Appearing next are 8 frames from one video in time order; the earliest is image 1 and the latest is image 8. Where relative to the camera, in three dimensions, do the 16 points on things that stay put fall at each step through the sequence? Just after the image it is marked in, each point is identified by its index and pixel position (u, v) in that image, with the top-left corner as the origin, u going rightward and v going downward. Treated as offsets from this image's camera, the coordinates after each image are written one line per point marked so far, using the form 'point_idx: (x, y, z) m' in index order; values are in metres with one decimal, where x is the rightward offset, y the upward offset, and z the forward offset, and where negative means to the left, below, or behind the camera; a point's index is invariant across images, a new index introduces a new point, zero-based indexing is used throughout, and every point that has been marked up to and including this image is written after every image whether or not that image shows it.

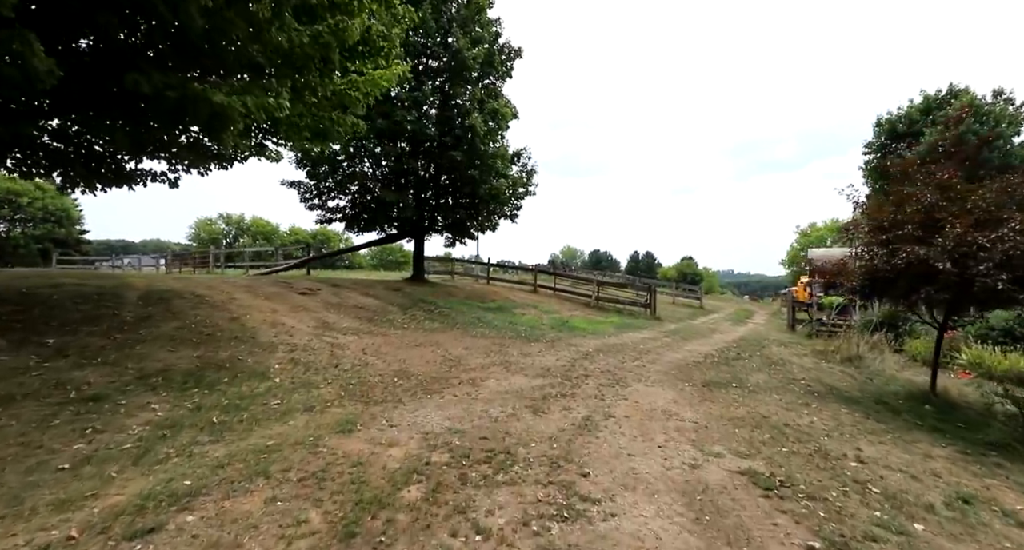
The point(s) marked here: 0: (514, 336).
0: (+0.1, -1.7, +12.1) m
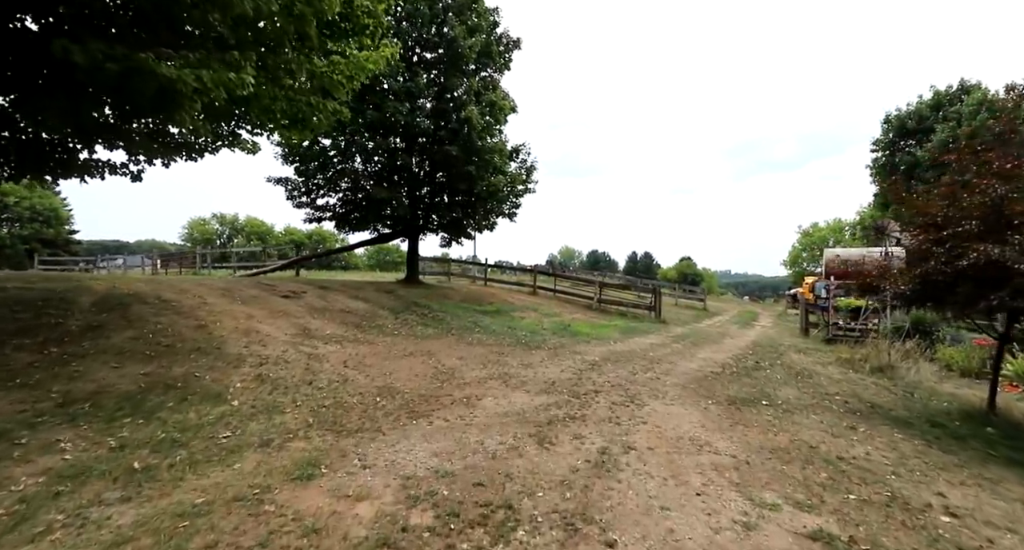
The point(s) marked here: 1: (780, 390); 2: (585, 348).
0: (0.0, -1.8, +11.2) m
1: (+4.5, -1.9, +7.4) m
2: (+1.8, -1.9, +11.1) m
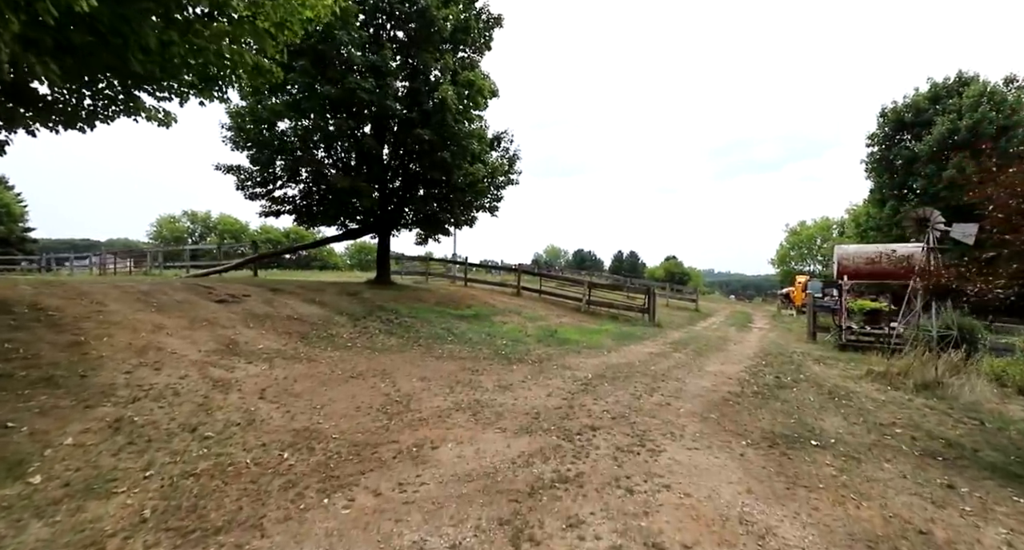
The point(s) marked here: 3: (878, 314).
0: (-0.5, -1.8, +9.5) m
1: (+4.2, -1.9, +5.9) m
2: (+1.4, -1.9, +9.5) m
3: (+11.0, -1.2, +13.3) m
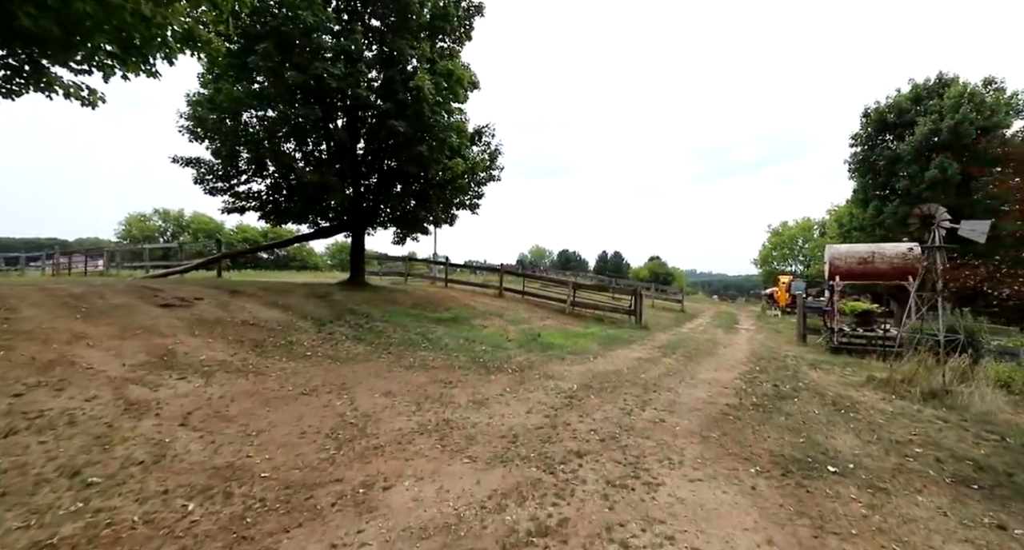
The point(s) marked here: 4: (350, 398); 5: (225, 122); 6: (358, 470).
0: (-0.9, -1.8, +8.7) m
1: (+3.9, -1.9, +5.3) m
2: (+0.9, -1.9, +8.8) m
3: (+10.5, -1.2, +12.9) m
4: (-2.2, -1.7, +6.0) m
5: (-9.1, +4.9, +14.0) m
6: (-1.4, -1.8, +4.0) m
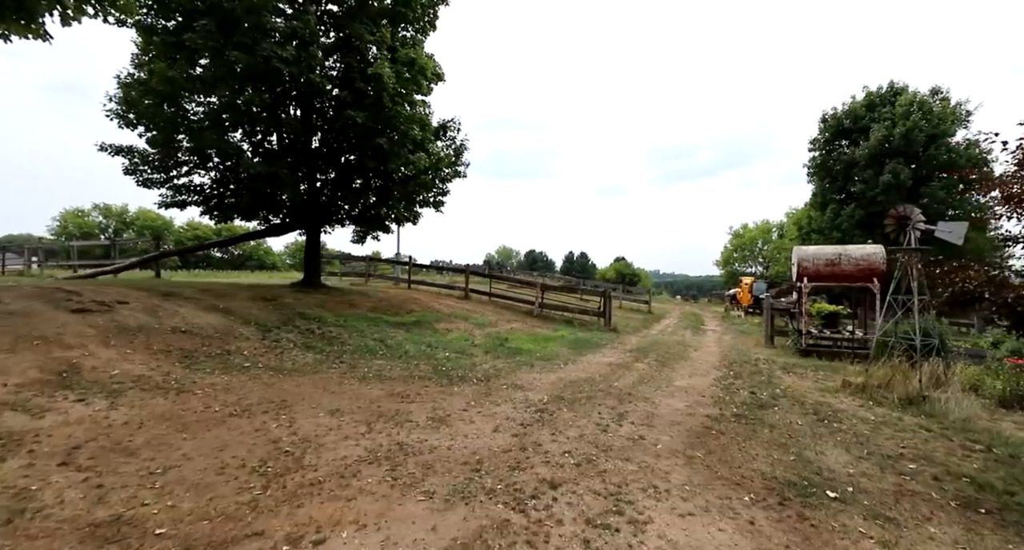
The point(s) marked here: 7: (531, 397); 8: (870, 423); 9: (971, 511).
0: (-1.5, -1.8, +8.0) m
1: (+3.5, -2.0, +4.9) m
2: (+0.3, -1.9, +8.2) m
3: (+9.5, -1.2, +13.0) m
4: (-2.6, -1.7, +5.2) m
5: (-10.1, +4.9, +12.7) m
6: (-1.7, -1.8, +3.3) m
7: (+0.3, -1.9, +6.9) m
8: (+5.0, -2.0, +6.1) m
9: (+3.9, -2.0, +3.8) m
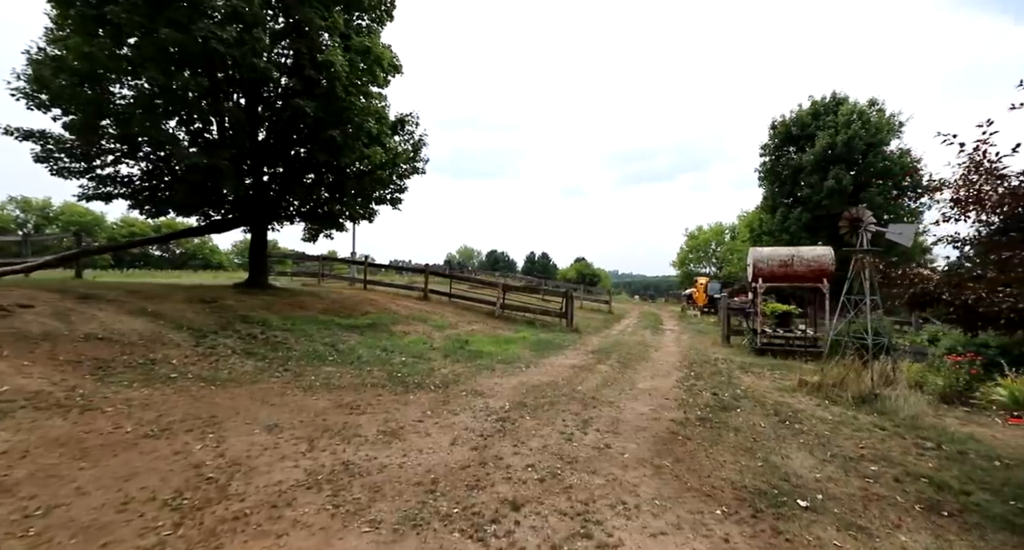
0: (-2.2, -1.8, +7.5) m
1: (+3.0, -2.0, +4.8) m
2: (-0.4, -1.9, +7.8) m
3: (+8.4, -1.3, +13.4) m
4: (-3.0, -1.7, +4.5) m
5: (-11.1, +4.9, +11.4) m
6: (-2.0, -1.8, +2.7) m
7: (-0.3, -1.9, +6.5) m
8: (+4.4, -2.1, +6.1) m
9: (+3.6, -2.0, +3.7) m
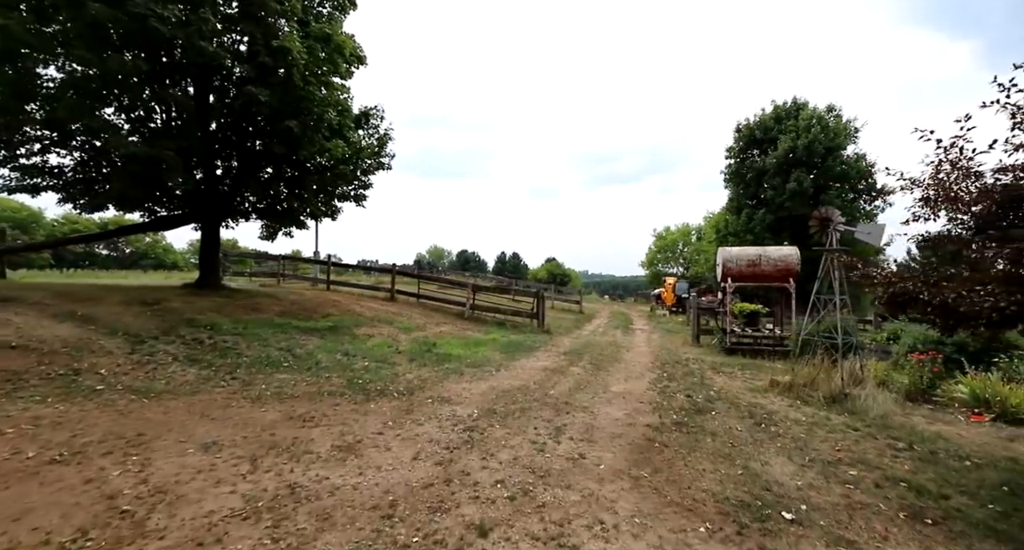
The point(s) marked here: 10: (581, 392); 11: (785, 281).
0: (-2.7, -1.8, +6.9) m
1: (+2.7, -2.0, +4.6) m
2: (-0.9, -1.9, +7.4) m
3: (+7.5, -1.2, +13.6) m
4: (-3.3, -1.7, +4.0) m
5: (-11.9, +4.9, +10.3) m
6: (-2.1, -1.8, +2.2) m
7: (-0.7, -1.9, +6.1) m
8: (+4.0, -2.0, +6.0) m
9: (+3.3, -2.0, +3.6) m
10: (+1.2, -2.0, +7.6) m
11: (+7.7, -0.2, +12.5) m
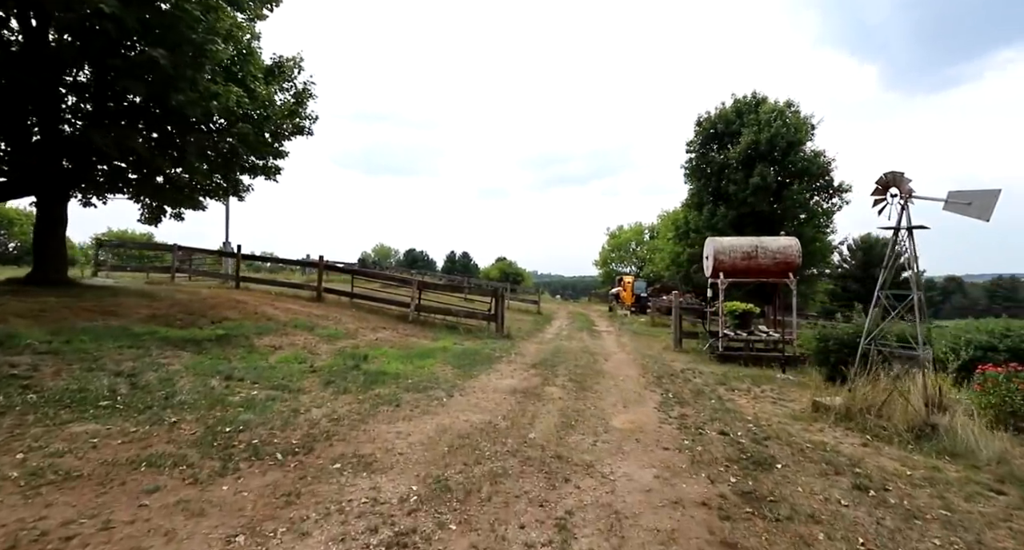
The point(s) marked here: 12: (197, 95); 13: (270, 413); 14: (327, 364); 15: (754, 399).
0: (-3.0, -1.6, +4.1) m
1: (+2.6, -1.8, +2.4) m
2: (-1.3, -1.8, +4.8) m
3: (+6.3, -1.1, +11.8) m
4: (-3.4, -1.5, +1.1) m
5: (-12.5, +5.1, +6.3) m
6: (-2.0, -1.6, -0.5) m
7: (-1.0, -1.7, +3.5) m
8: (+3.7, -1.9, +4.0) m
9: (+3.3, -1.8, +1.5) m
10: (+0.7, -1.8, +5.2) m
11: (+6.7, 0.0, +10.8) m
12: (-6.5, +3.8, +9.3) m
13: (-2.9, -1.7, +5.3) m
14: (-3.4, -1.6, +8.0) m
15: (+3.7, -1.9, +6.8) m
